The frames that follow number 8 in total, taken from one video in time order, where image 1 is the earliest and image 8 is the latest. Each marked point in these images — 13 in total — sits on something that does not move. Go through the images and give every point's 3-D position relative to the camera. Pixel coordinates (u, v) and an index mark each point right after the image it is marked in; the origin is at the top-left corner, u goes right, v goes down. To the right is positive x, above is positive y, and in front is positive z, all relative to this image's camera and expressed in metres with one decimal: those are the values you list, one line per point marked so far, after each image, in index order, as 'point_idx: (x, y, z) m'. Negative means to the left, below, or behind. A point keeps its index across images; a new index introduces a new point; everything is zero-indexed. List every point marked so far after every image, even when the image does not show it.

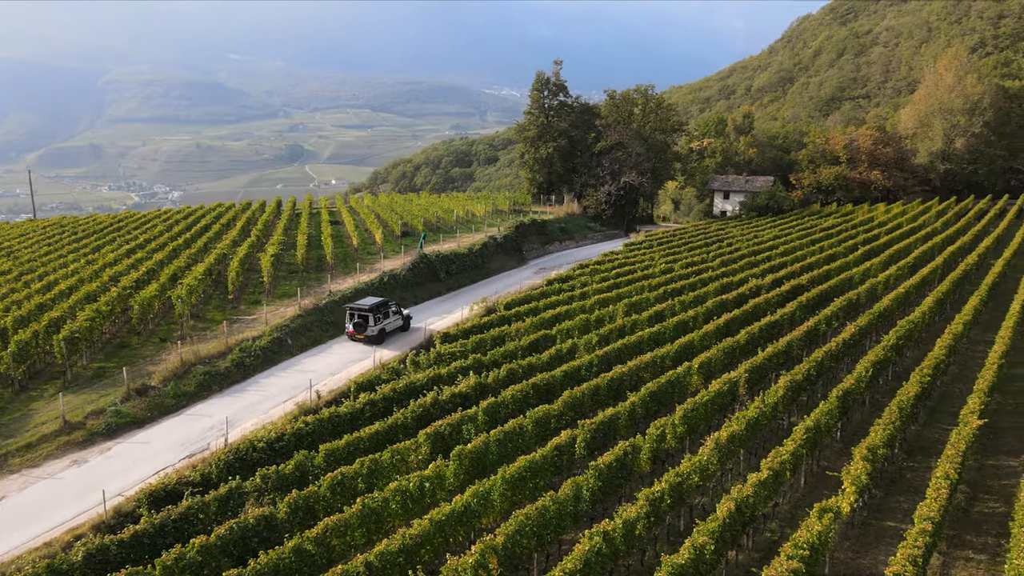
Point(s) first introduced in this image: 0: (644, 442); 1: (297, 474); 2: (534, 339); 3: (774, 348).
0: (+2.2, -2.6, +12.3) m
1: (-3.4, -2.9, +11.4) m
2: (+0.6, -1.3, +18.7) m
3: (+6.2, -1.4, +17.3) m
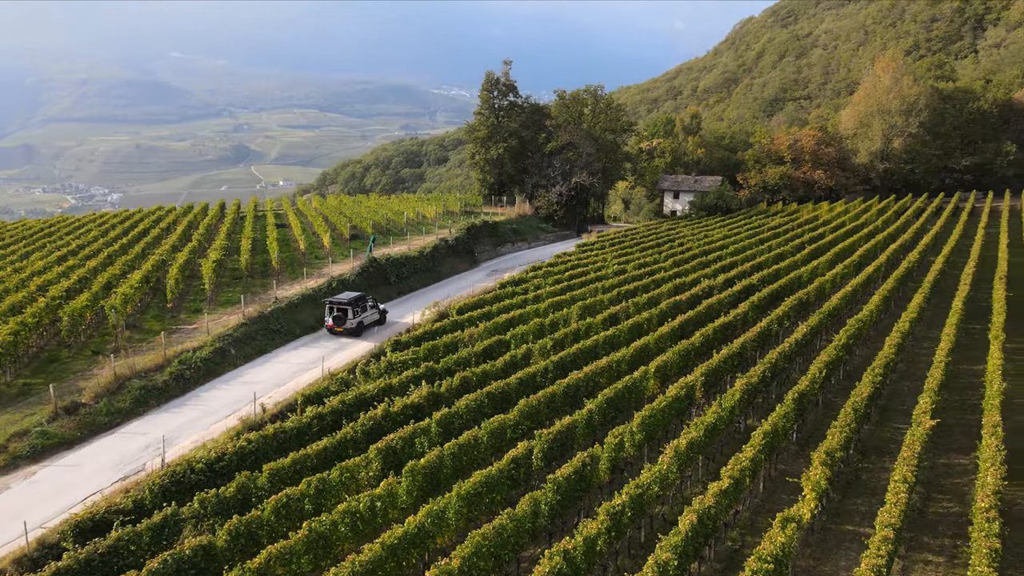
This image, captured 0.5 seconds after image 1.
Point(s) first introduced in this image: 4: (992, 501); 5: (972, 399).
0: (+1.5, -2.7, +12.0) m
1: (-4.0, -3.1, +10.7) m
2: (-0.6, -1.4, +18.3) m
3: (+5.1, -1.5, +17.3) m
4: (+6.3, -2.8, +9.6) m
5: (+10.2, -2.5, +16.2) m
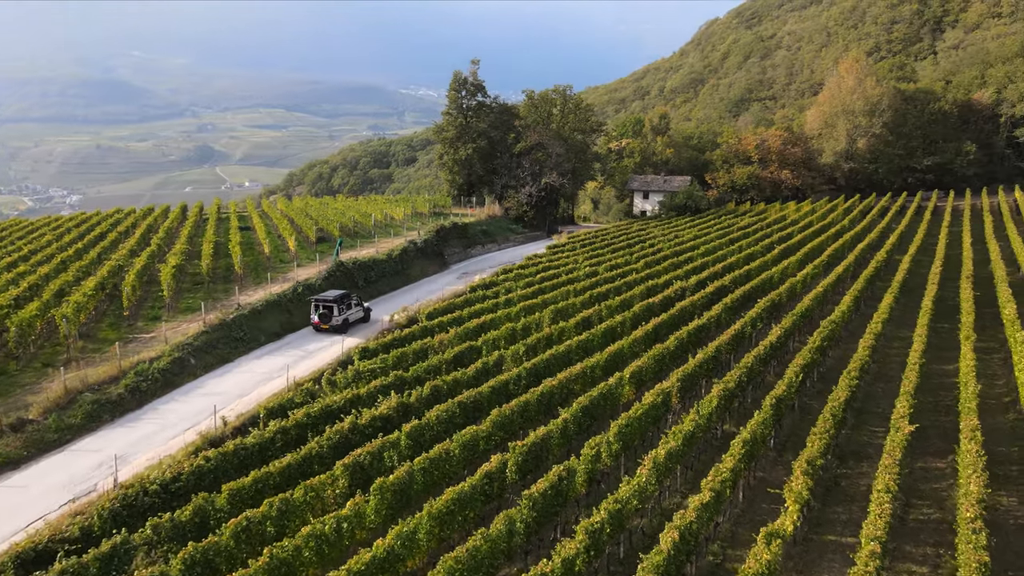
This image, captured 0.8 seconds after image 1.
0: (+1.1, -2.8, +11.6) m
1: (-4.4, -3.2, +10.1) m
2: (-1.3, -1.6, +17.8) m
3: (+4.5, -1.5, +17.0) m
4: (+6.0, -2.9, +9.4) m
5: (+9.6, -2.5, +16.2) m
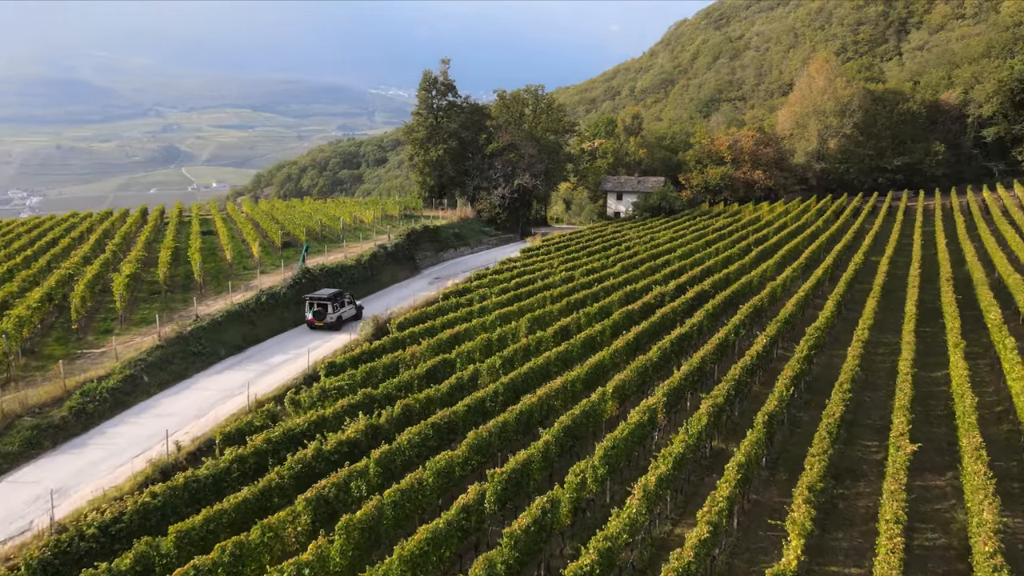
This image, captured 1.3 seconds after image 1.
0: (+0.7, -3.0, +10.7) m
1: (-4.6, -3.5, +9.0) m
2: (-1.9, -1.8, +16.8) m
3: (+3.9, -1.7, +16.3) m
4: (+5.8, -3.0, +8.7) m
5: (+9.1, -2.6, +15.6) m
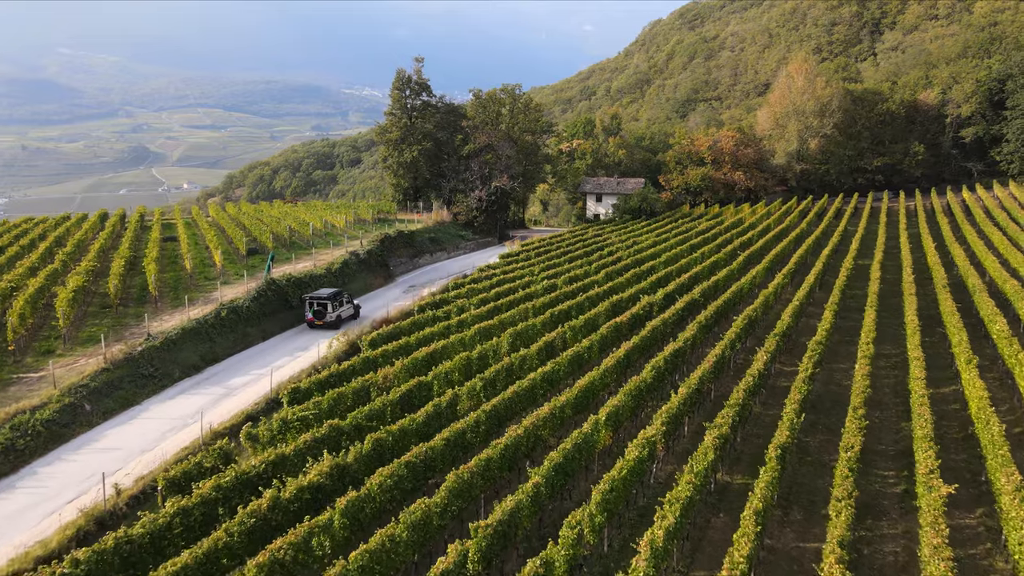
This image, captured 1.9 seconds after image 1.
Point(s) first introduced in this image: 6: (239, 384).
0: (+0.6, -3.3, +9.3) m
1: (-4.7, -3.9, +7.4) m
2: (-2.2, -2.2, +15.3) m
3: (+3.6, -2.0, +15.0) m
4: (+5.6, -3.3, +7.5) m
5: (+8.8, -2.9, +14.5) m
6: (-6.9, -2.4, +18.3) m
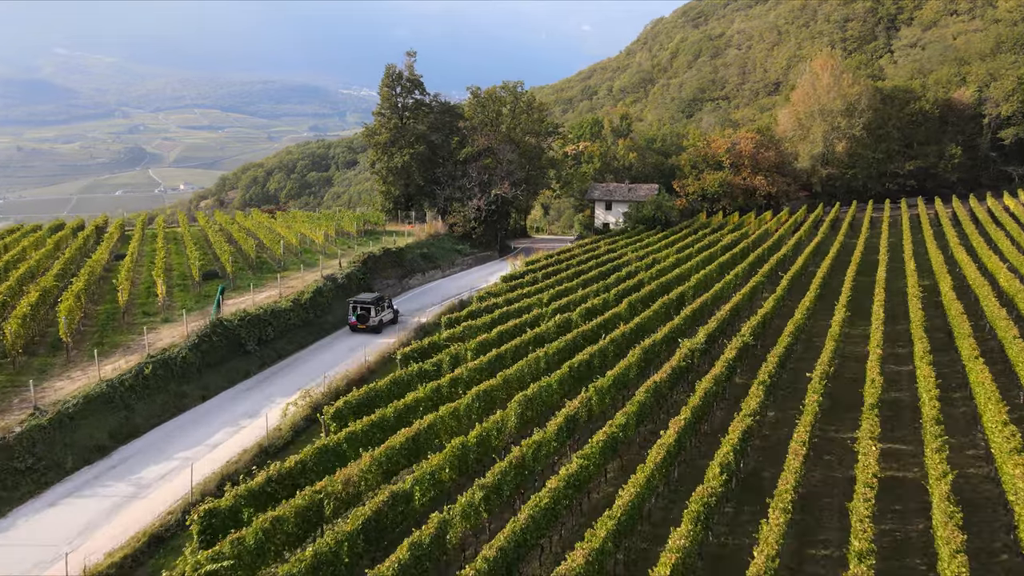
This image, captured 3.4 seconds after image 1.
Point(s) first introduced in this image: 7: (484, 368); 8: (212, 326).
0: (+0.8, -4.4, +4.5) m
1: (-4.5, -4.9, +2.7) m
2: (-2.0, -3.2, +10.6) m
3: (+3.8, -3.1, +10.2) m
4: (+5.9, -4.4, +2.7) m
5: (+9.0, -4.0, +9.7) m
6: (-6.7, -3.5, +13.6) m
7: (-0.7, -1.9, +17.7) m
8: (-7.9, -1.0, +19.4) m
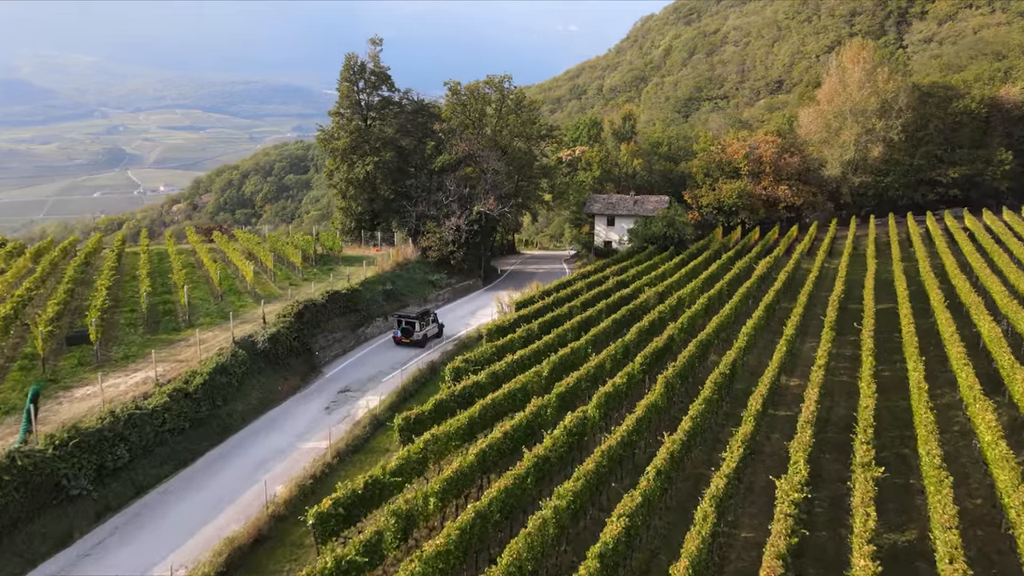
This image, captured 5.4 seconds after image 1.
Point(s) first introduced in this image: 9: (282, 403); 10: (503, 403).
0: (+0.9, -6.2, -3.0) m
1: (-4.4, -6.7, -4.9) m
2: (-2.1, -5.0, +3.0) m
3: (+3.8, -4.9, +2.8) m
4: (+6.0, -6.1, -4.7) m
5: (+9.0, -5.7, +2.4) m
6: (-6.7, -5.3, +5.9) m
7: (-0.8, -3.7, +10.2) m
8: (-8.1, -2.8, +11.7) m
9: (-5.9, -2.8, +19.4) m
10: (-0.3, -2.7, +16.2) m
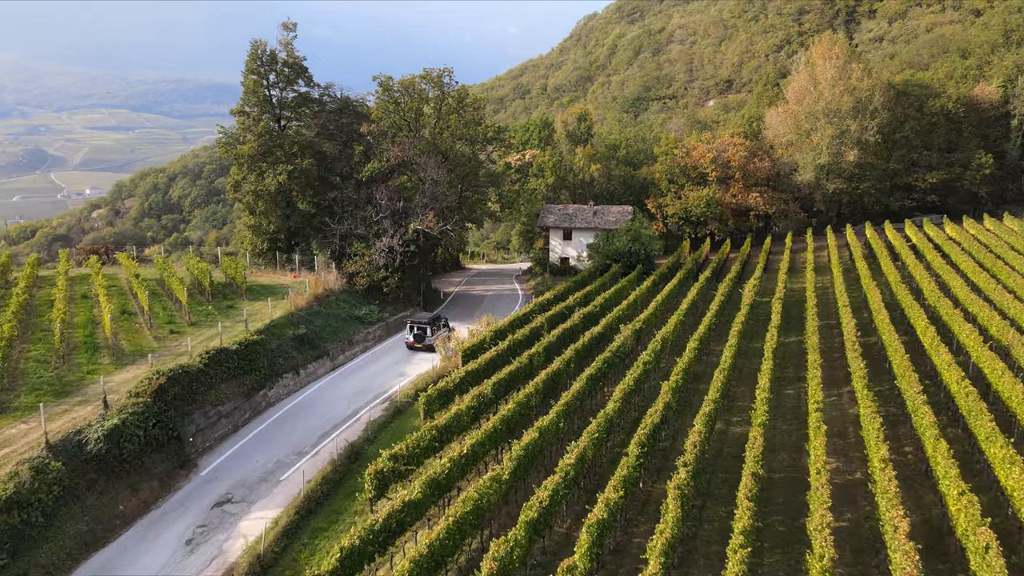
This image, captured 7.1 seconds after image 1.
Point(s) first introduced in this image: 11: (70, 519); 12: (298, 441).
0: (+1.6, -7.4, -8.4) m
1: (-3.5, -8.0, -10.8) m
2: (-1.8, -6.3, -2.7) m
3: (+4.0, -6.1, -2.5) m
4: (+6.9, -7.3, -9.8) m
5: (+9.3, -6.8, -2.5) m
6: (-6.7, -6.6, -0.1) m
7: (-1.1, -5.0, +4.5) m
8: (-8.5, -4.2, +5.5) m
9: (-6.9, -4.2, +13.4) m
10: (-1.1, -3.9, +10.6) m
11: (-7.5, -3.8, +12.5) m
12: (-5.2, -3.8, +15.9) m
